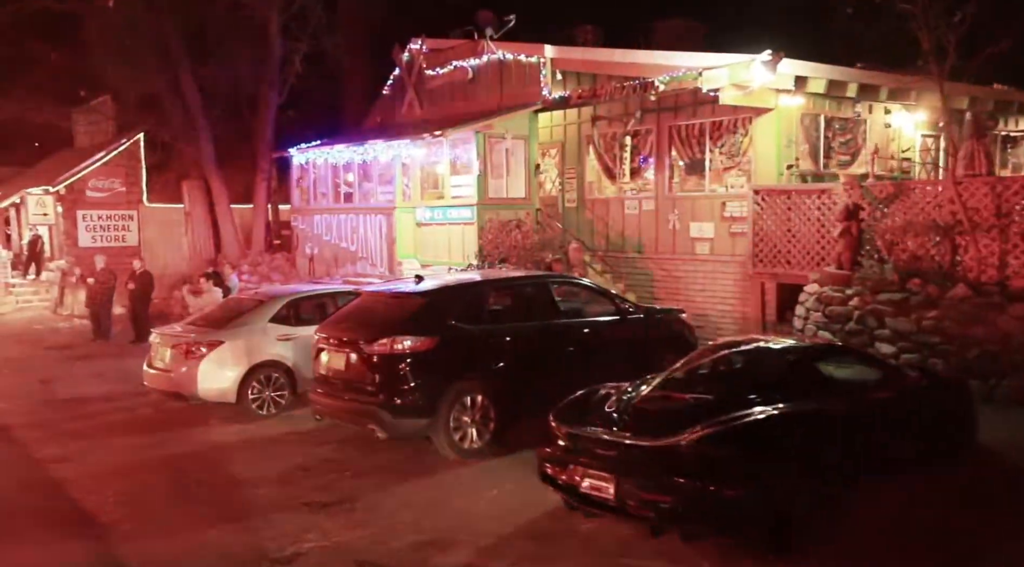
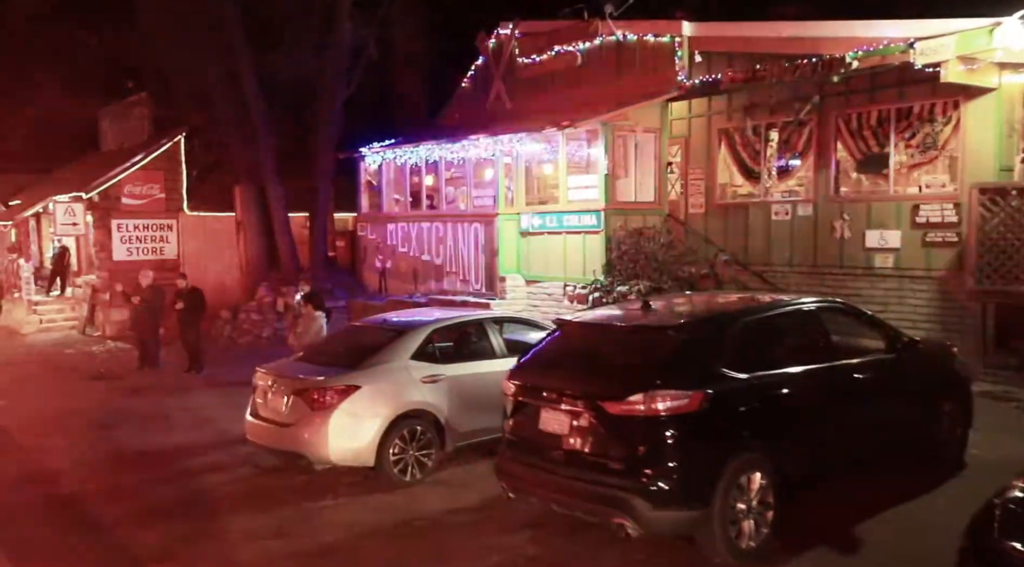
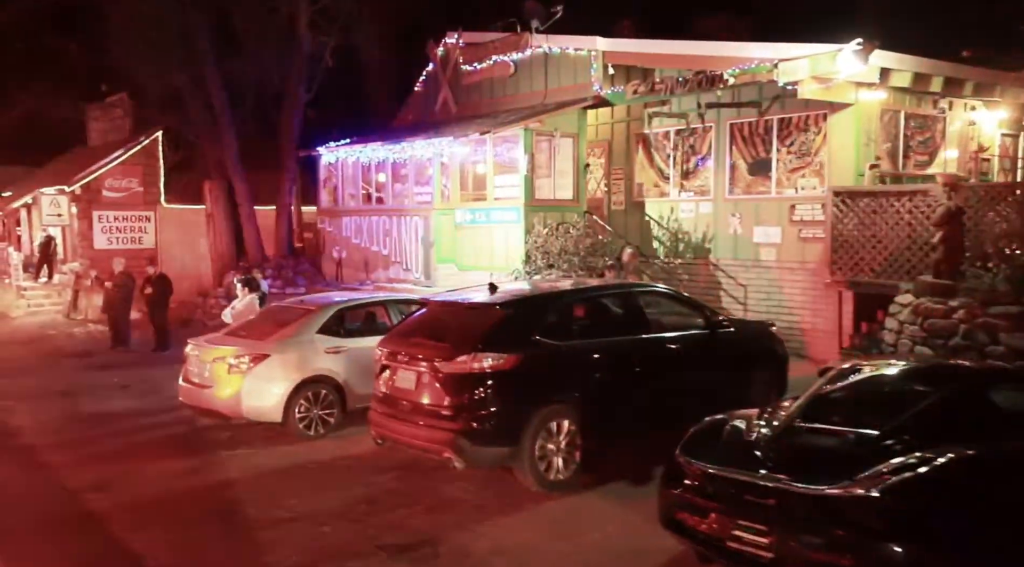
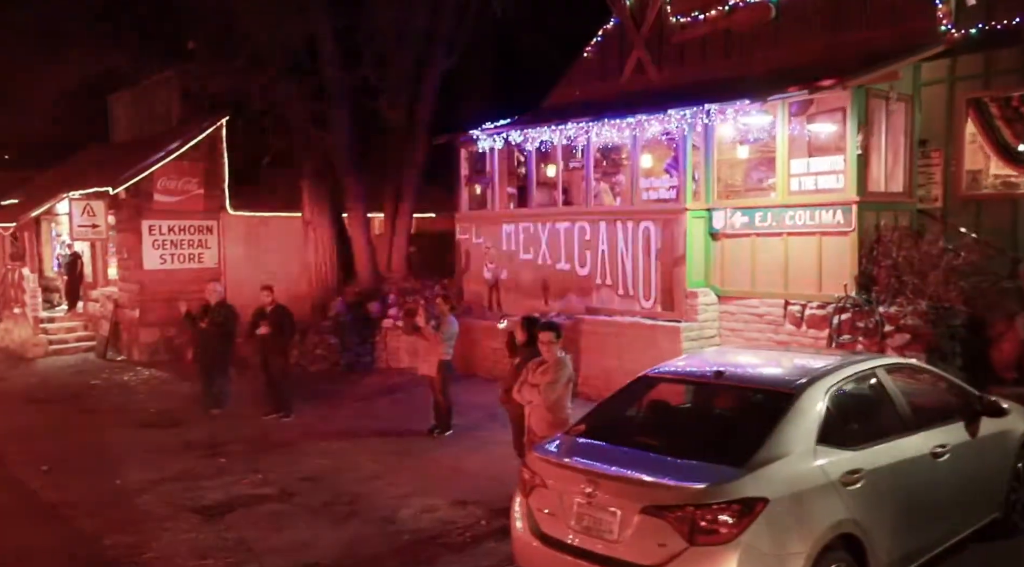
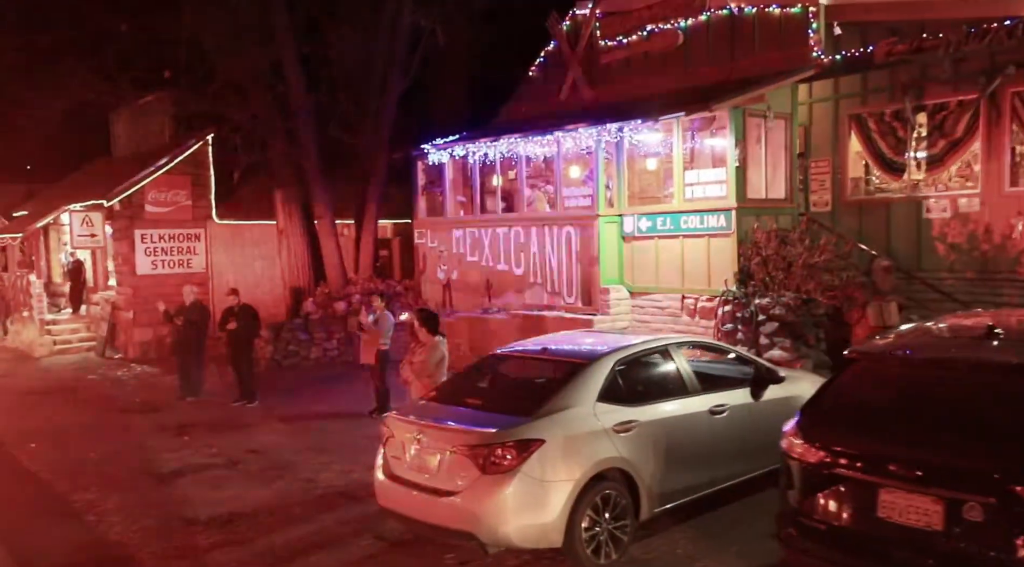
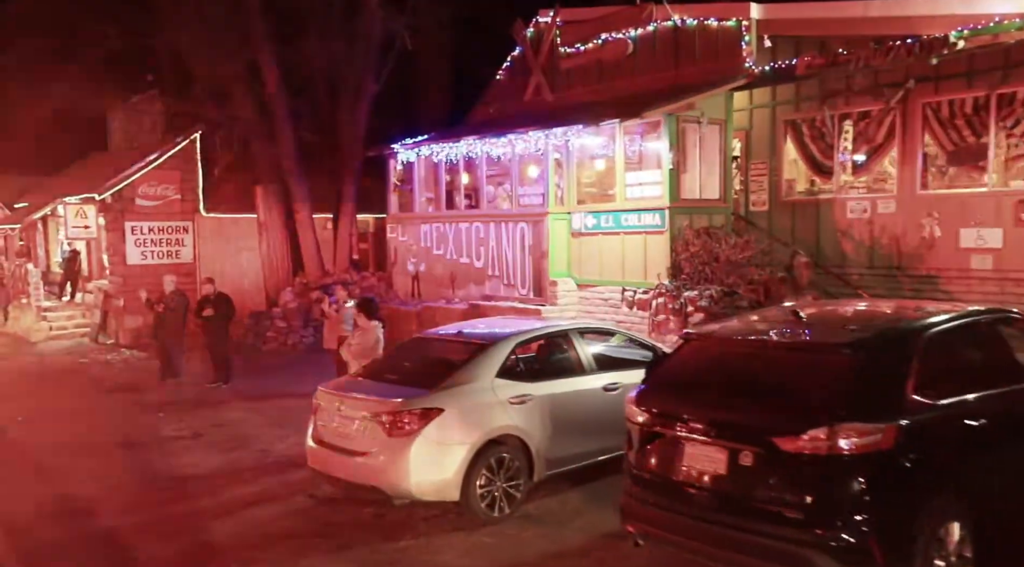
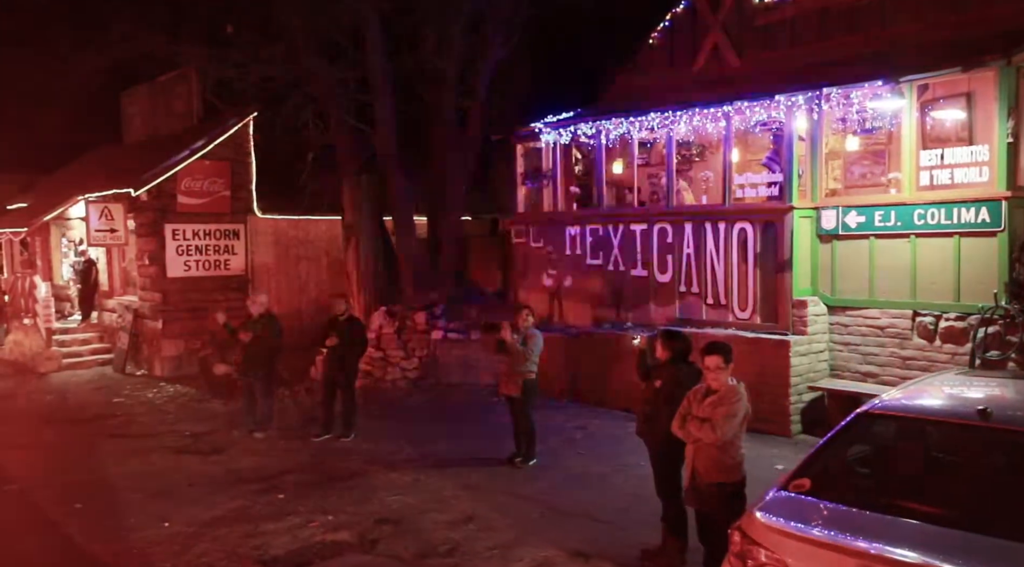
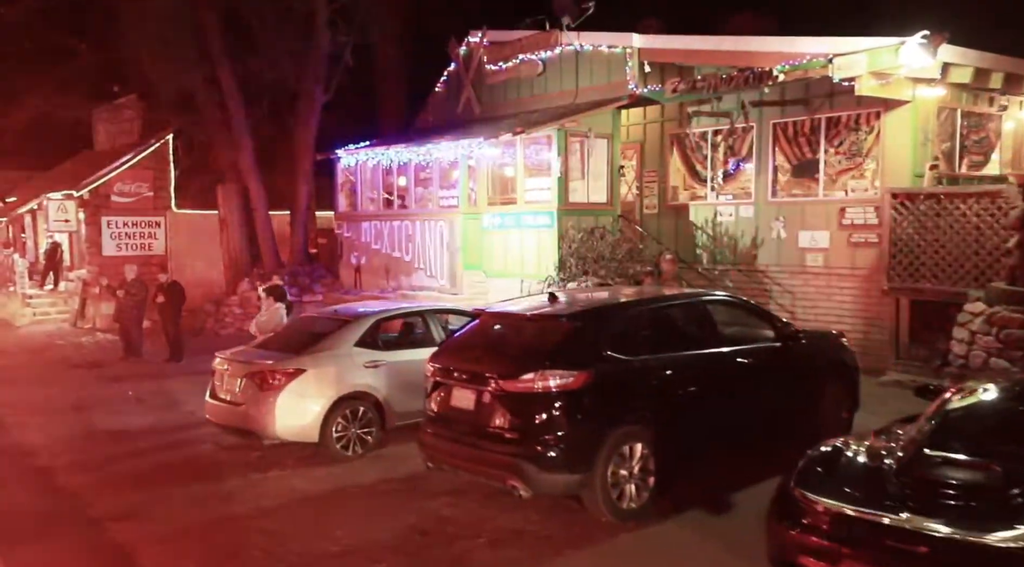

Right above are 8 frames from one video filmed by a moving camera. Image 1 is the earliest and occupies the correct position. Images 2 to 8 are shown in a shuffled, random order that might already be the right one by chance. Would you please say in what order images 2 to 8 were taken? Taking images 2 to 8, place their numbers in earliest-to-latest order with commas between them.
3, 8, 2, 6, 5, 4, 7
